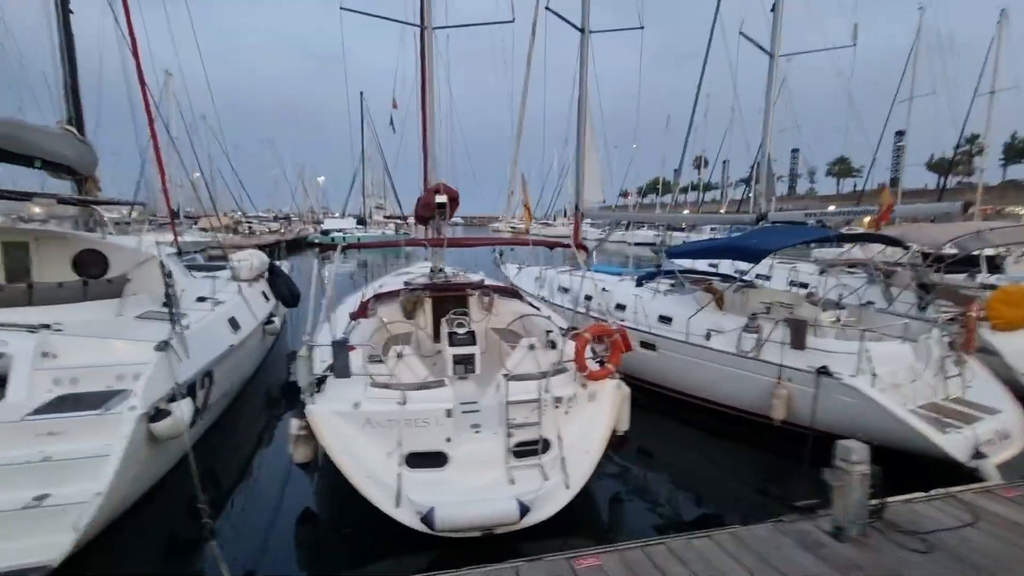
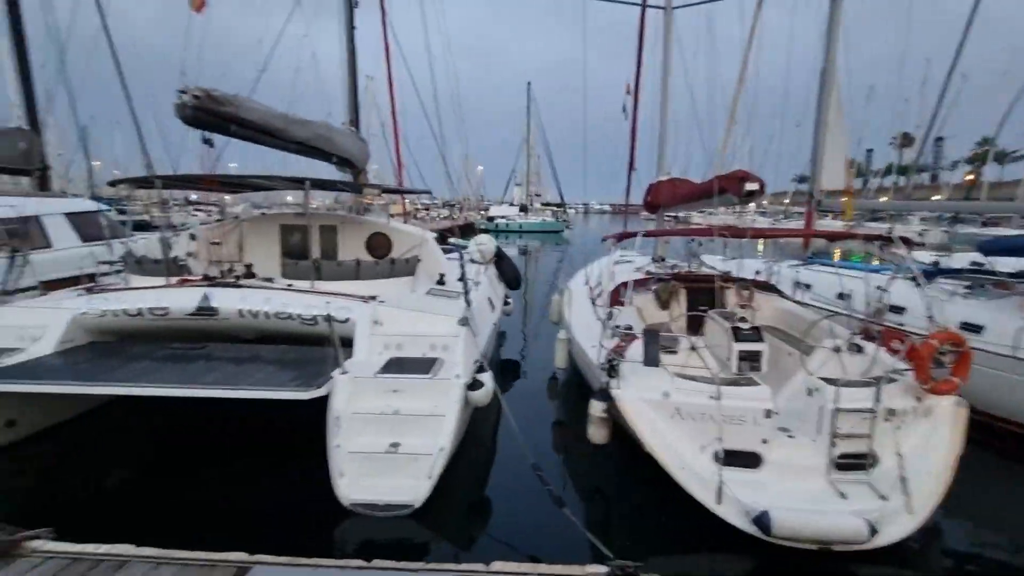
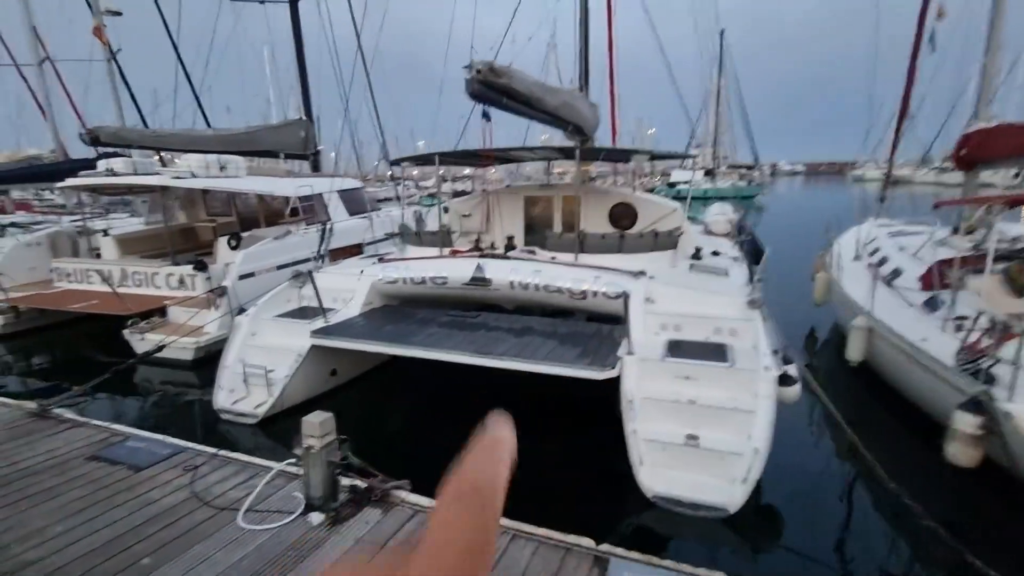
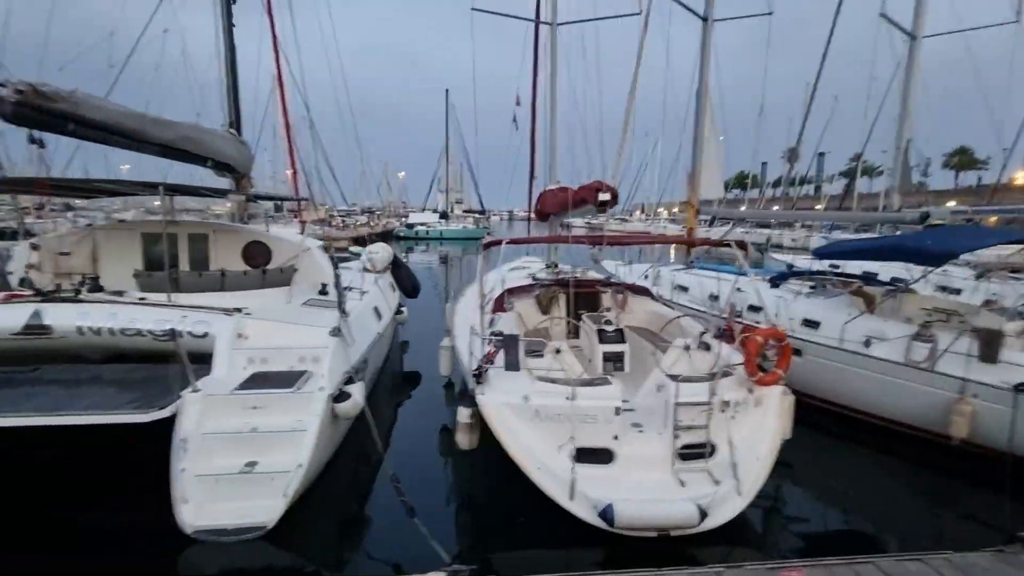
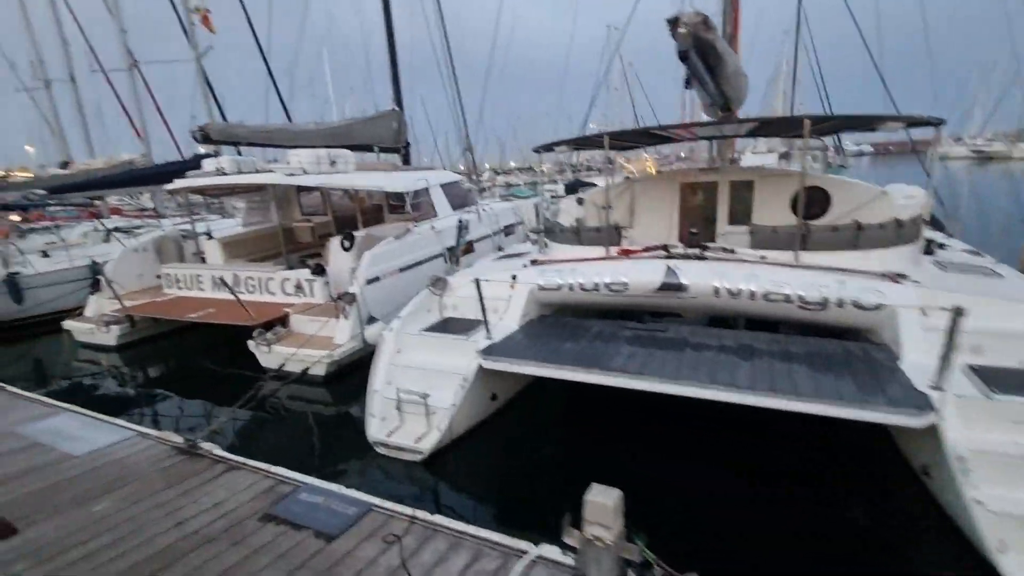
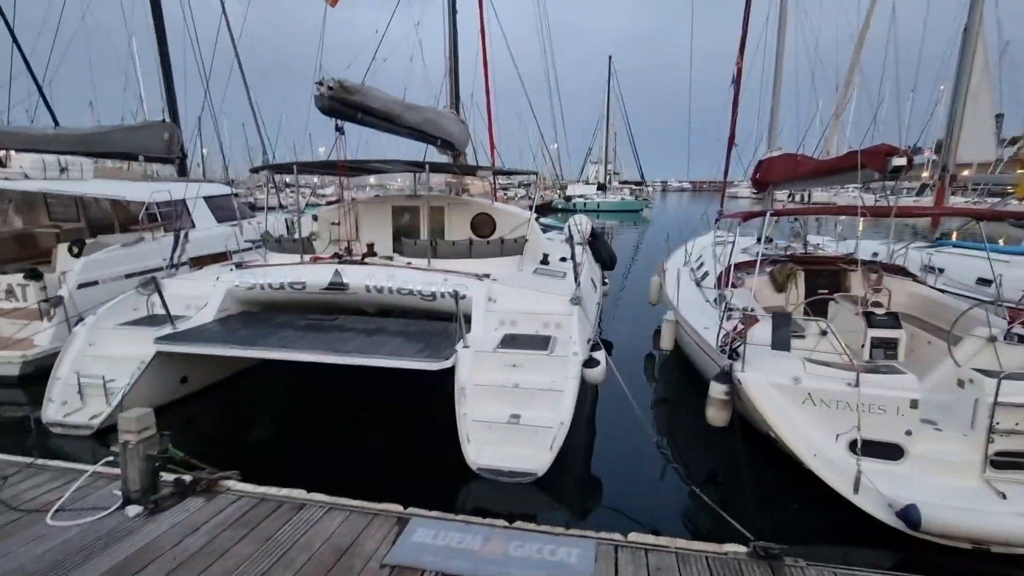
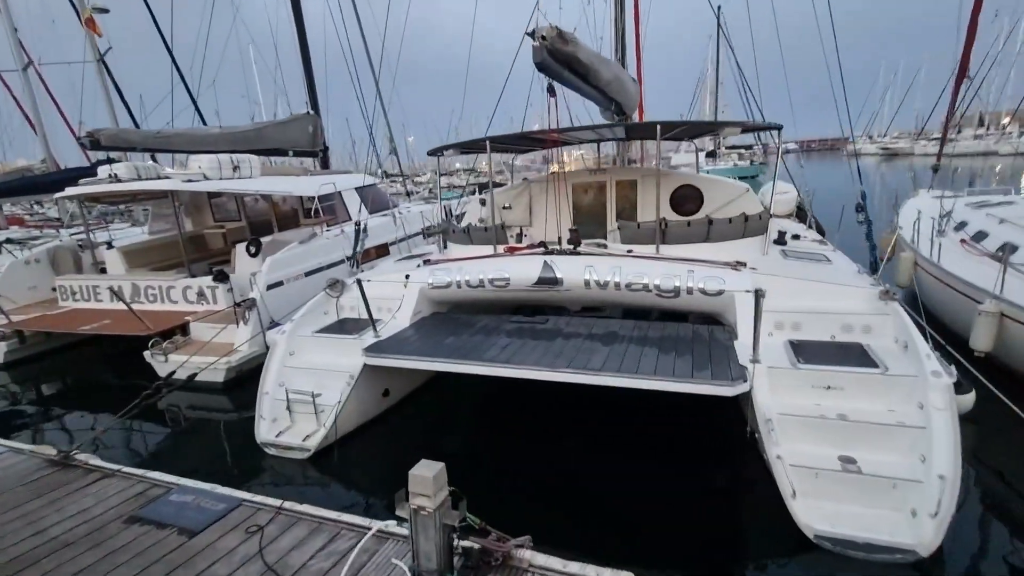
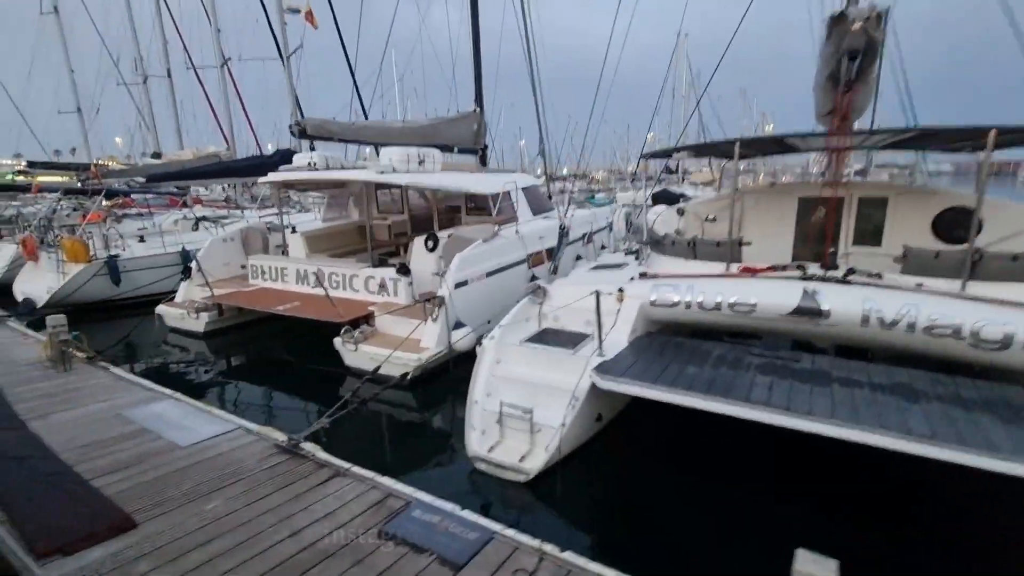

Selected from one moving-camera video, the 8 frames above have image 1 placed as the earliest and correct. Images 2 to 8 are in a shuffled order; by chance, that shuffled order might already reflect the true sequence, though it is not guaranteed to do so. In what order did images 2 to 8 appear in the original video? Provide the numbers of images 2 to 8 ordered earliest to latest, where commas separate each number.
4, 2, 6, 3, 7, 5, 8
